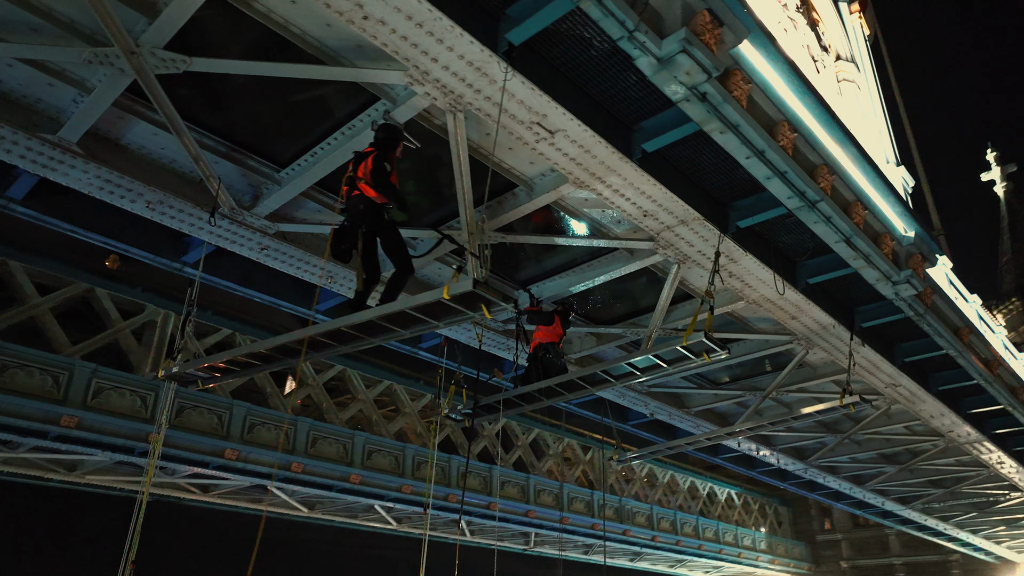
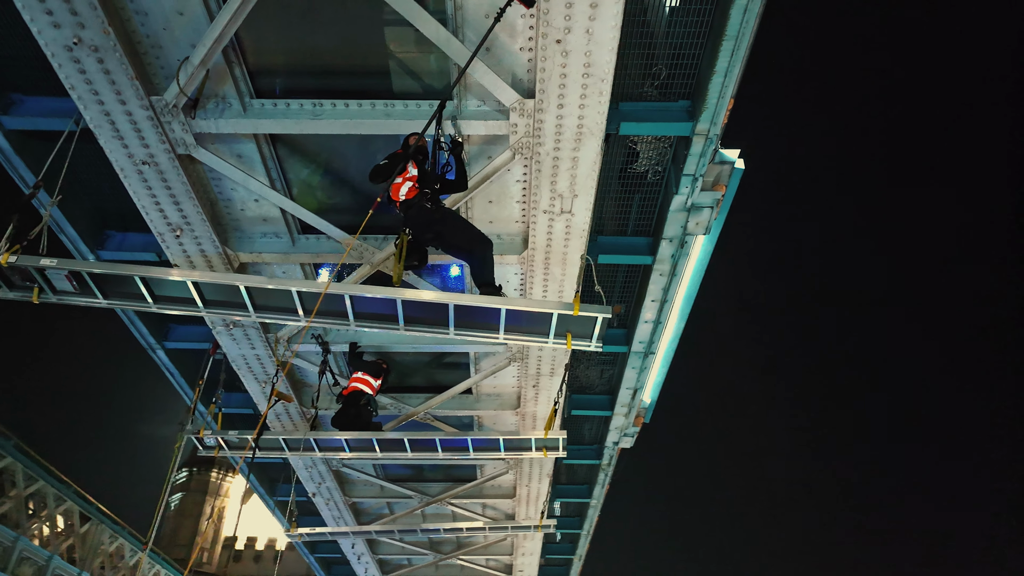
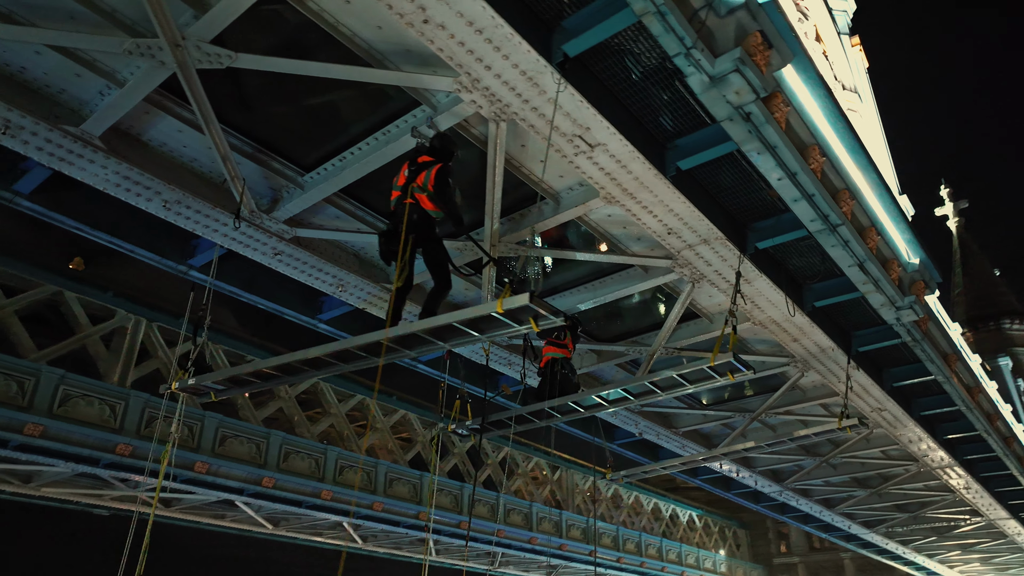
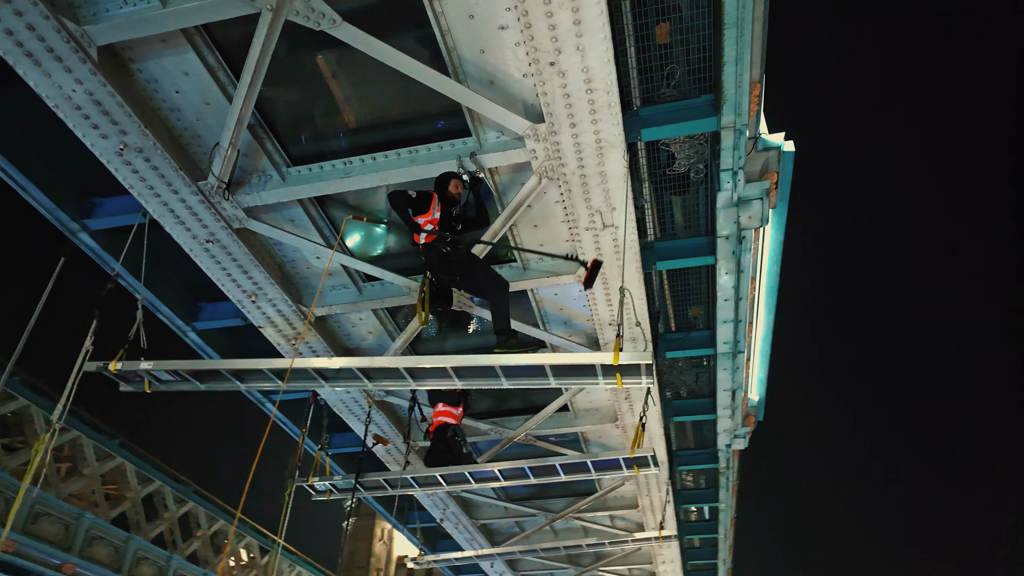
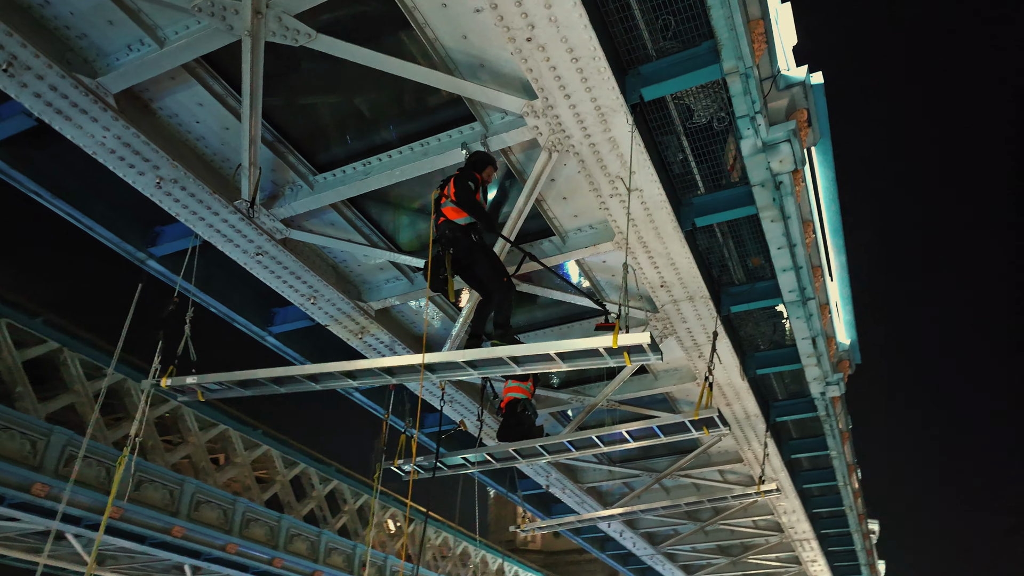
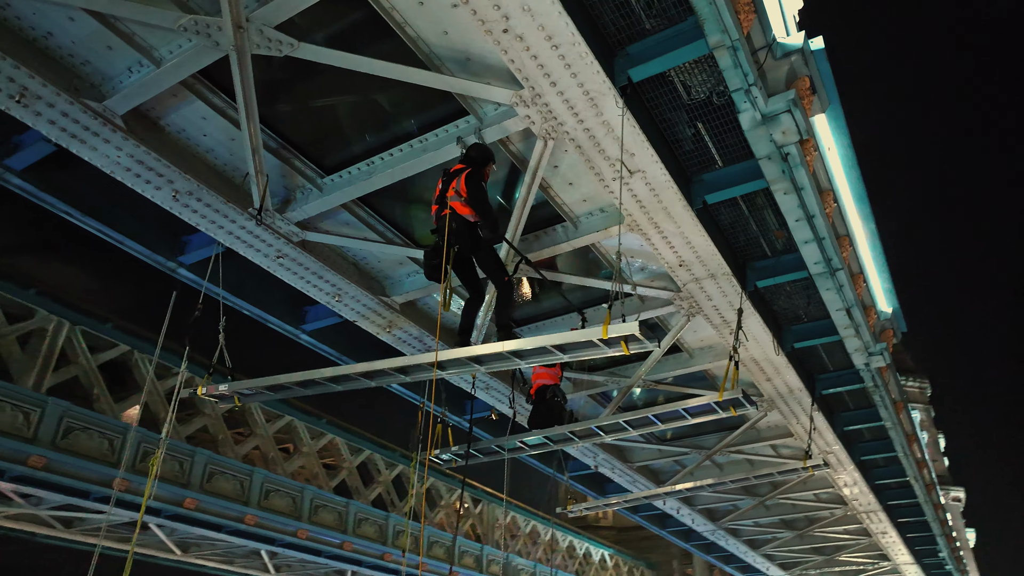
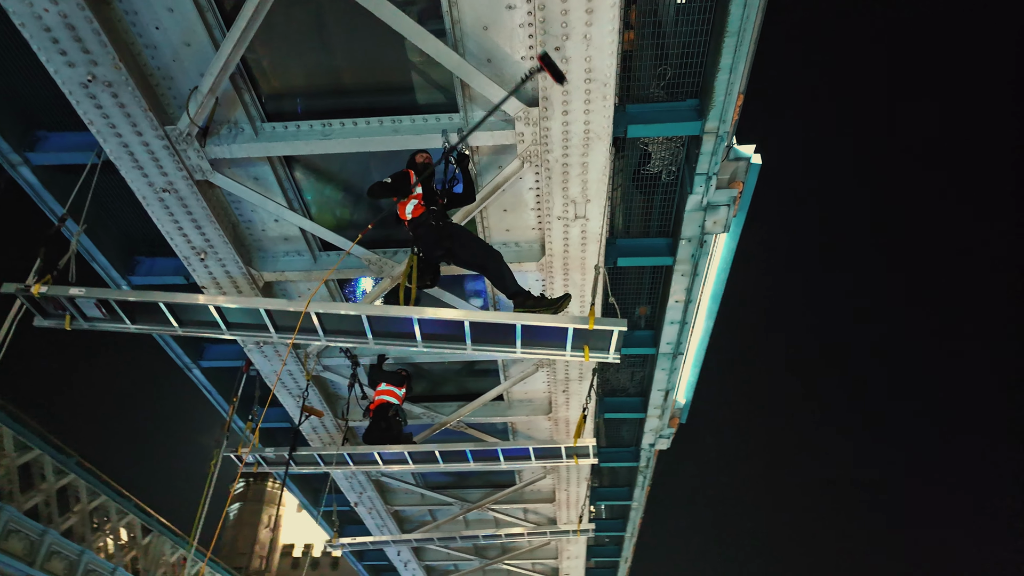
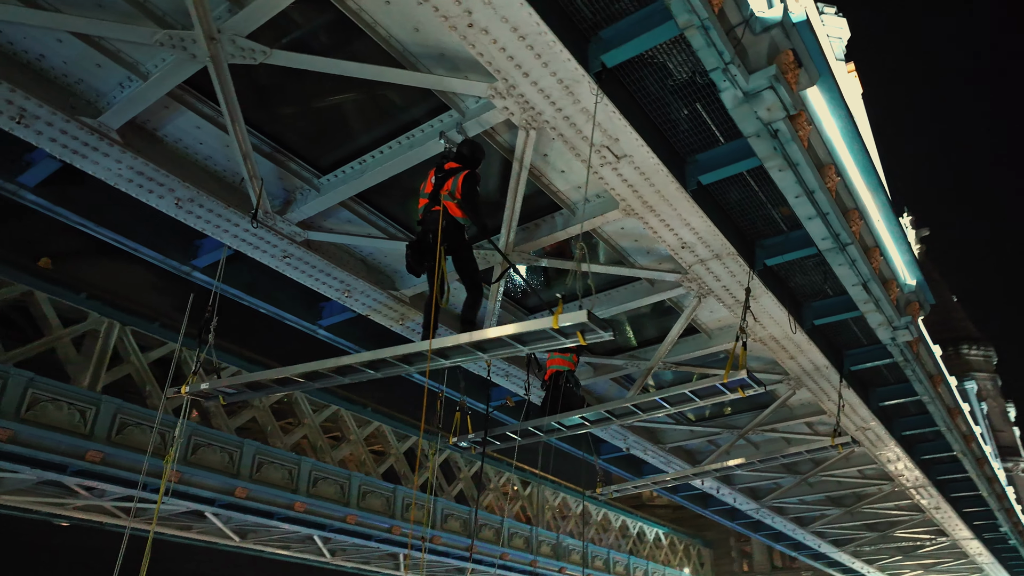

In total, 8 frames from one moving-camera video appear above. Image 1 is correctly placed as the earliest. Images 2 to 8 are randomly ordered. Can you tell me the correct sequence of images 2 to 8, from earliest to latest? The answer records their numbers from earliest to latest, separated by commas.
3, 8, 6, 5, 4, 7, 2
